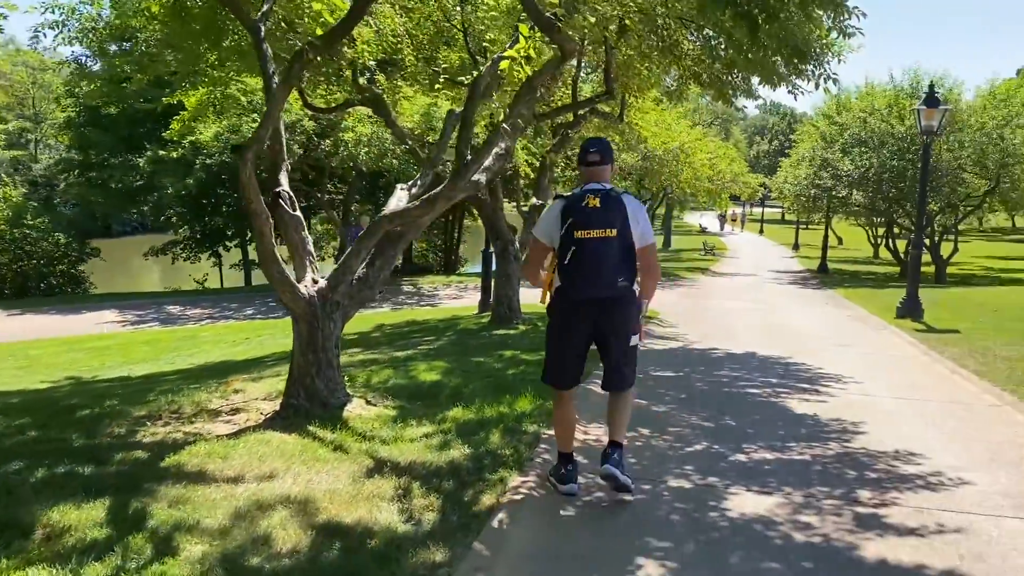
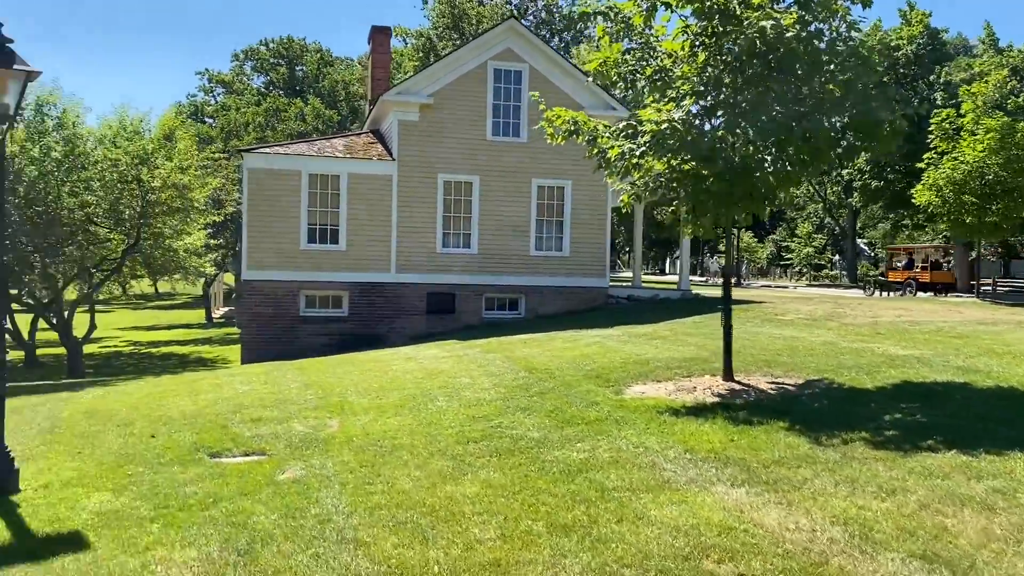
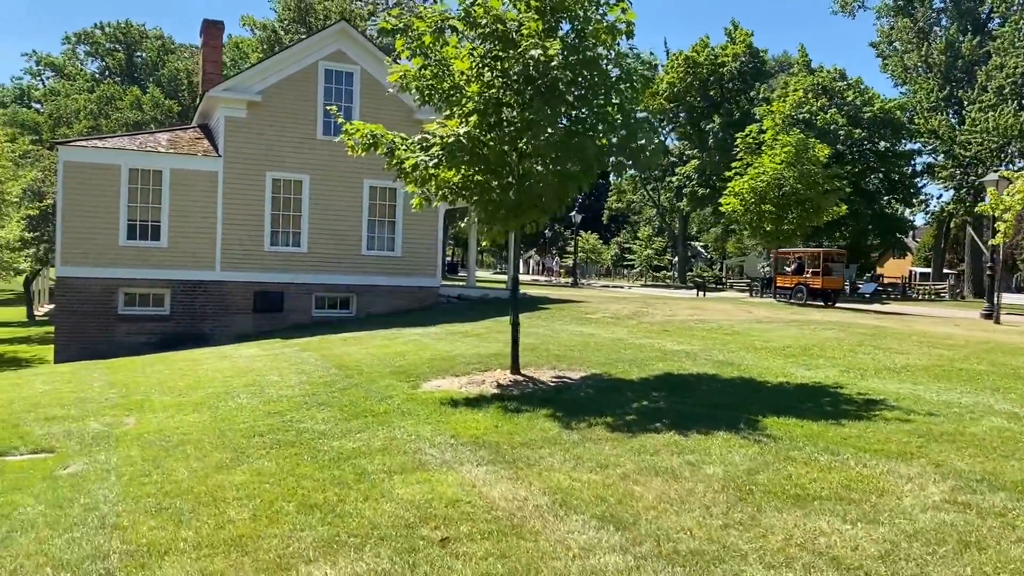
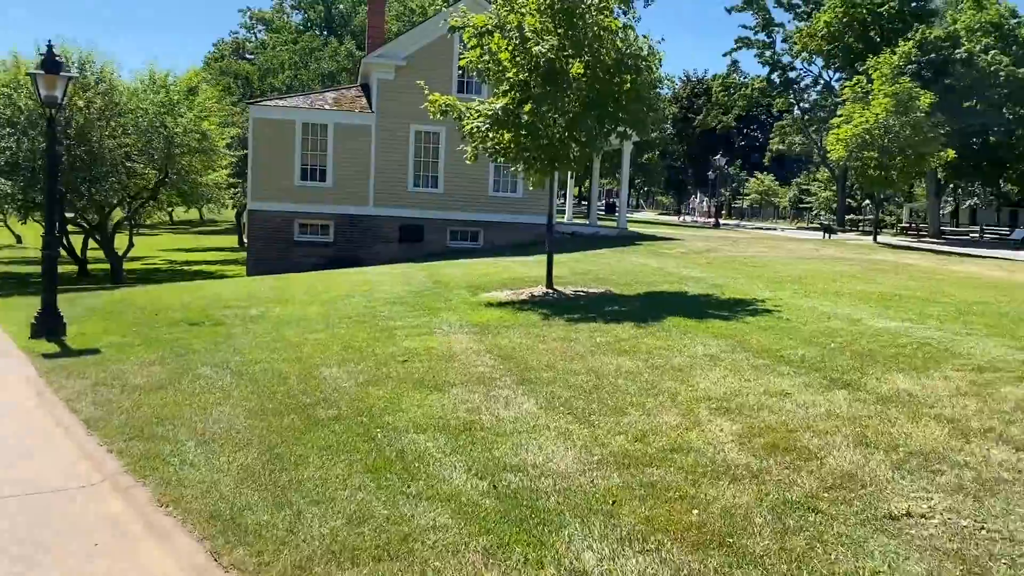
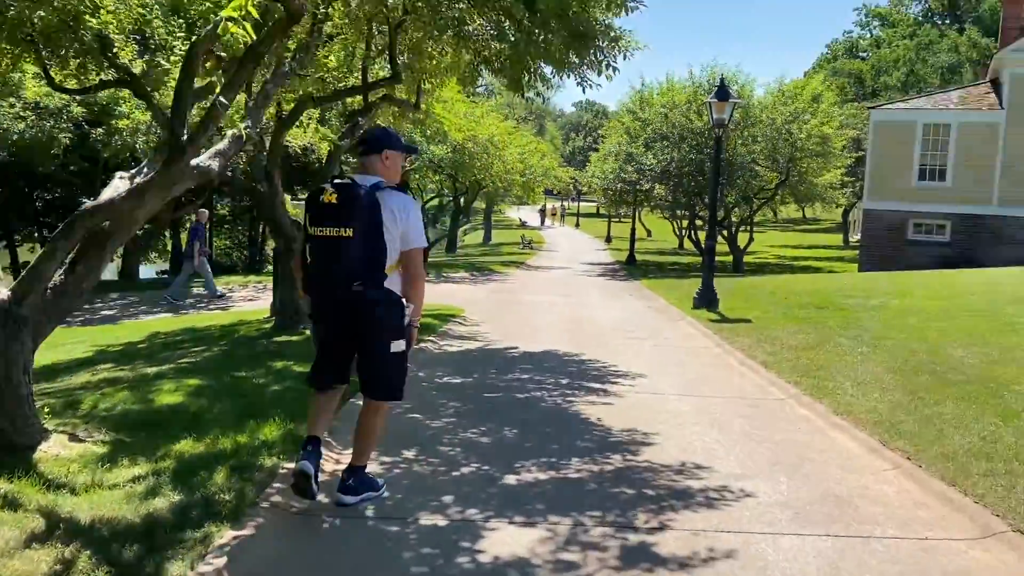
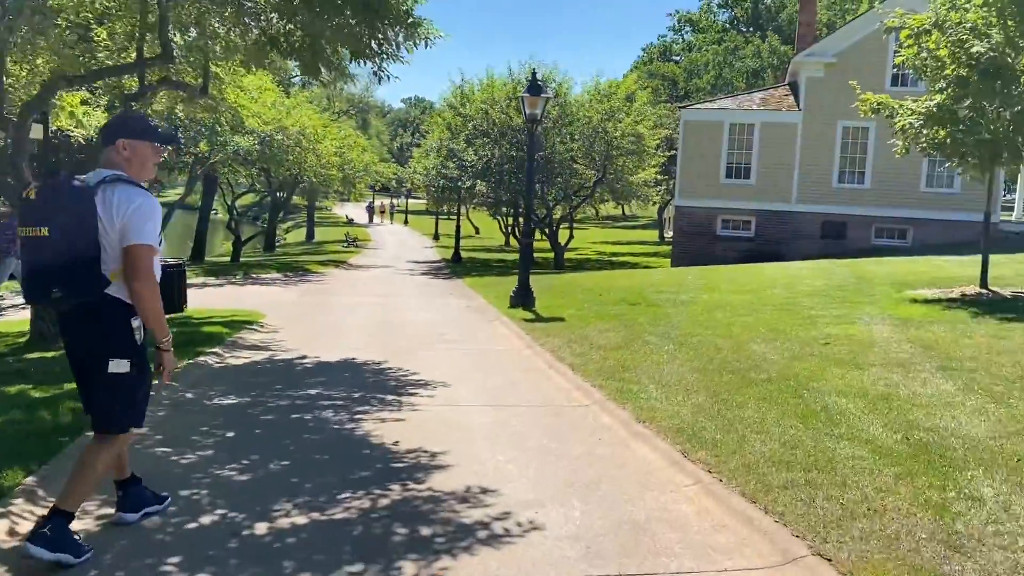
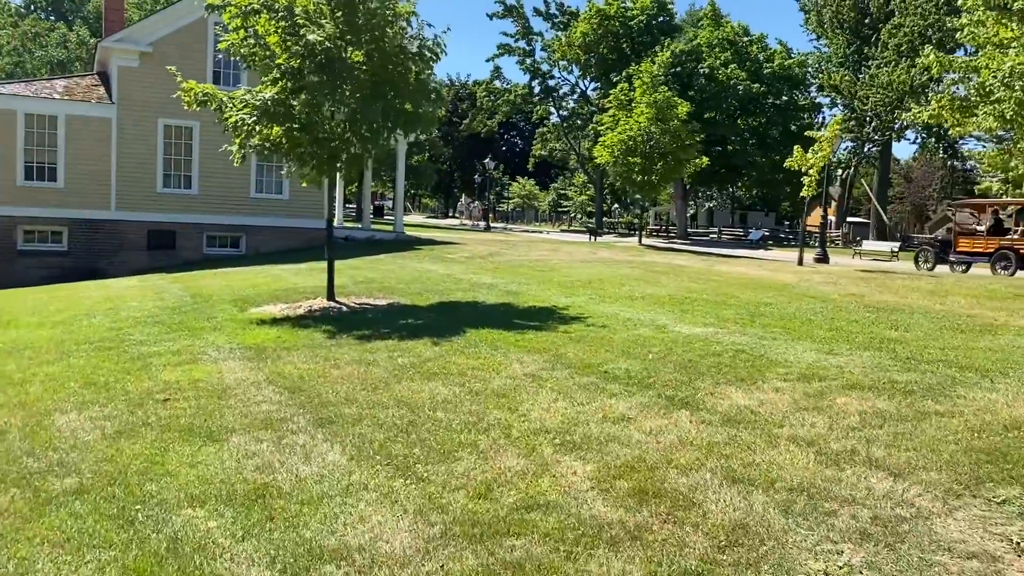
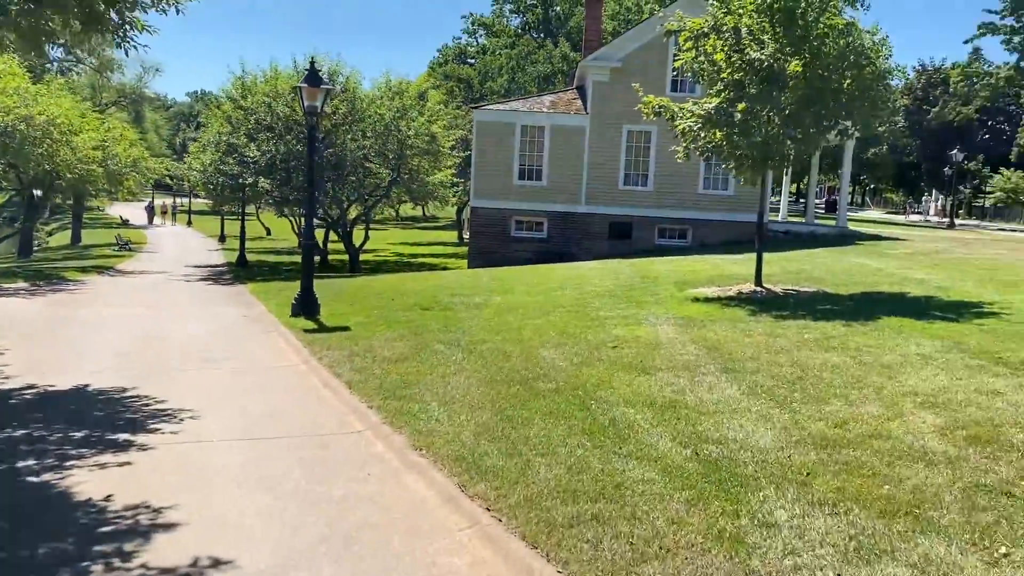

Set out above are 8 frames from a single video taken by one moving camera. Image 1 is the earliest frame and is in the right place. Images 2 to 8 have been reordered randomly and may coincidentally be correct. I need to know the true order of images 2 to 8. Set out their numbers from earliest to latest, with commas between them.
5, 6, 8, 4, 7, 3, 2
